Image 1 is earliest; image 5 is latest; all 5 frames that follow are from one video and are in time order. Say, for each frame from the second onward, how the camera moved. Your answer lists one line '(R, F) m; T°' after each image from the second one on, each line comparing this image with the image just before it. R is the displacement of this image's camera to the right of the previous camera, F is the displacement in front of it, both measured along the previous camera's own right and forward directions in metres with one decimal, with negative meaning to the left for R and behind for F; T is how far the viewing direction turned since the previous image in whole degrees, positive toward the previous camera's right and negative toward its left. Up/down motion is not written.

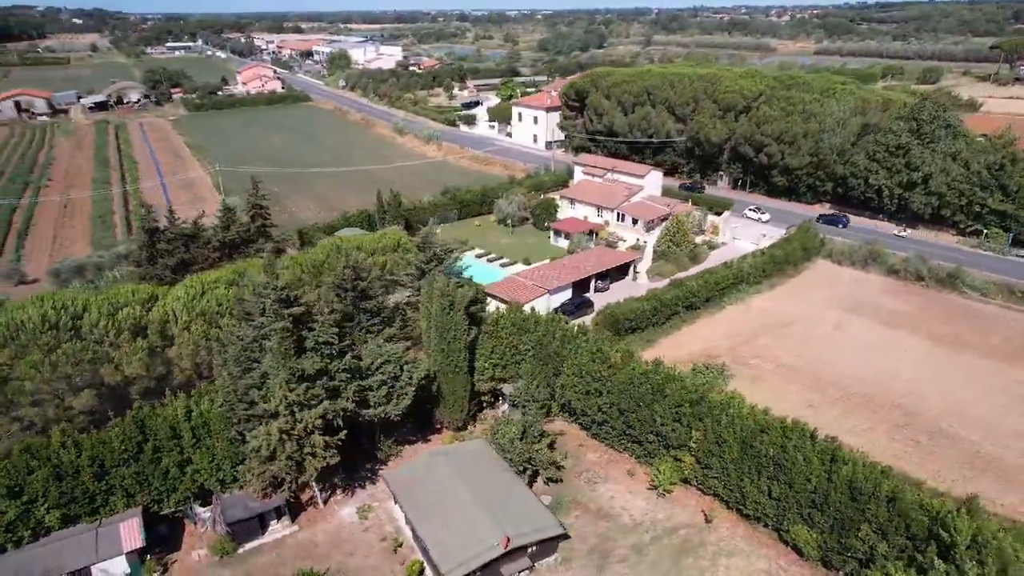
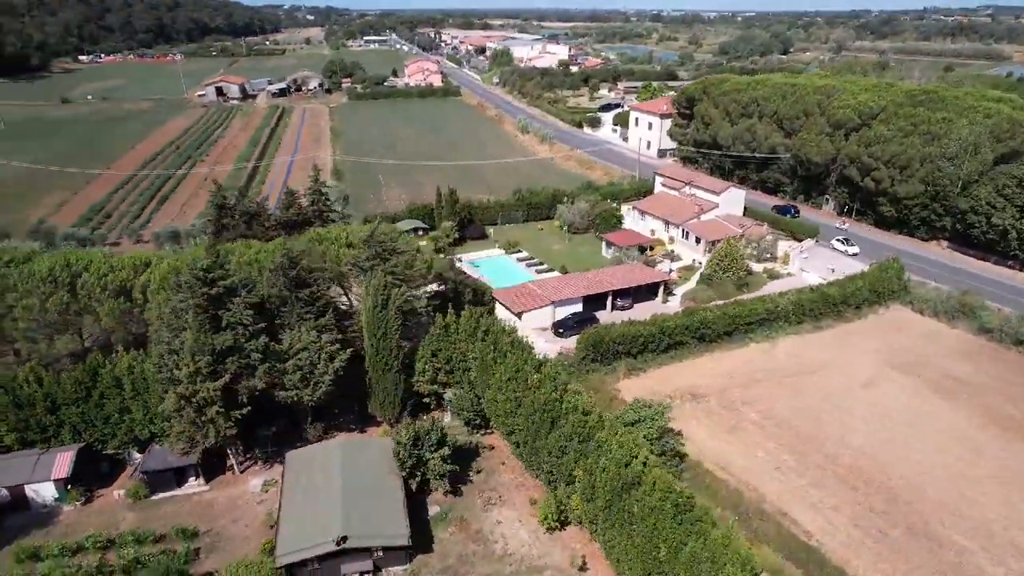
(+8.1, +1.5) m; -15°
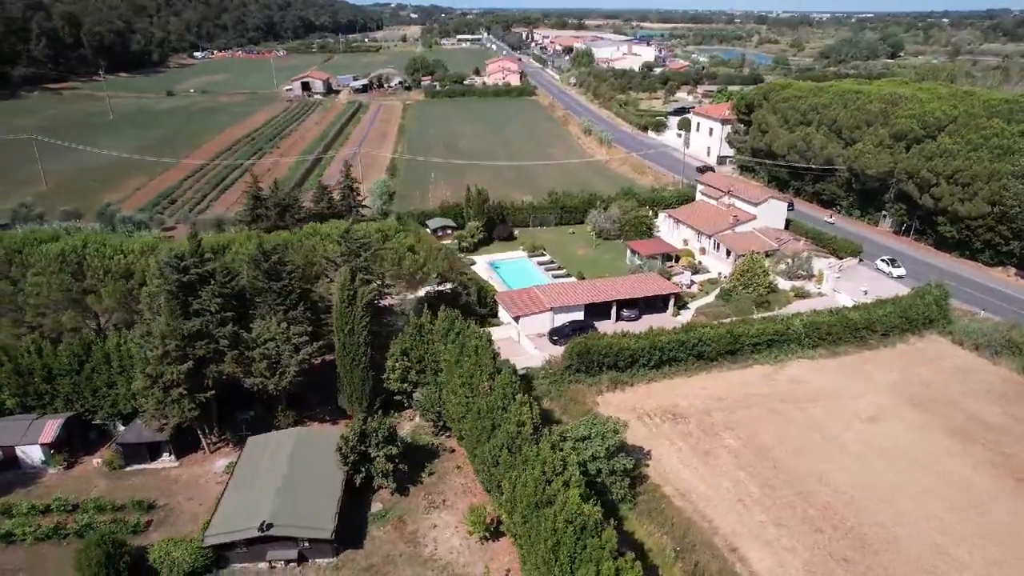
(+4.3, +0.5) m; -8°
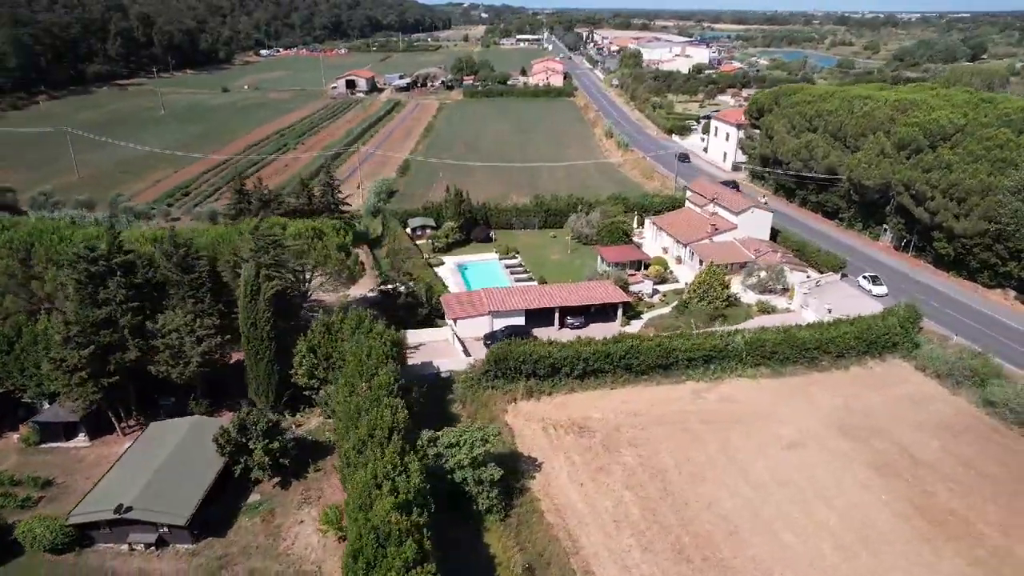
(+6.0, +0.5) m; -6°
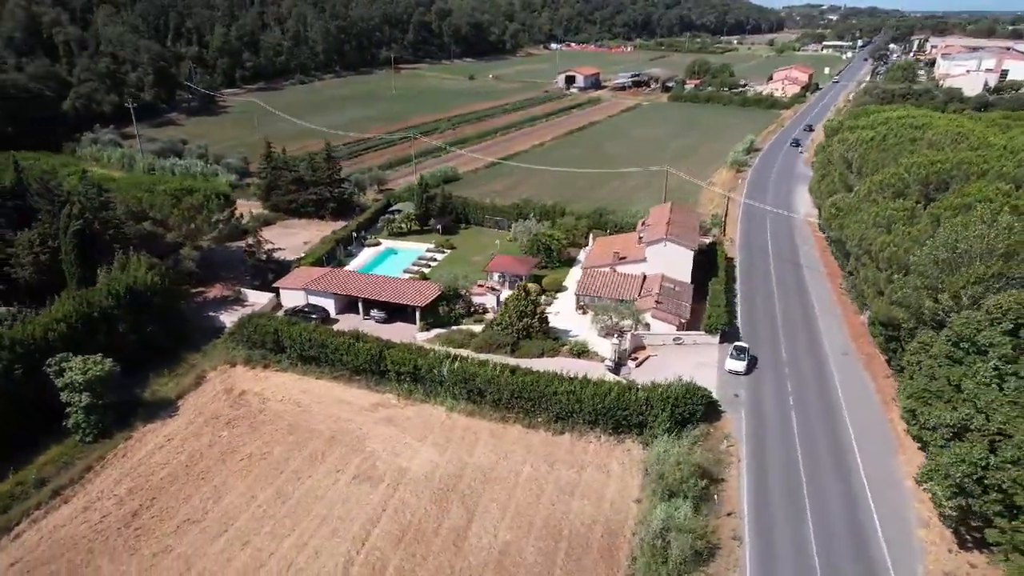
(+23.4, +6.0) m; -27°
